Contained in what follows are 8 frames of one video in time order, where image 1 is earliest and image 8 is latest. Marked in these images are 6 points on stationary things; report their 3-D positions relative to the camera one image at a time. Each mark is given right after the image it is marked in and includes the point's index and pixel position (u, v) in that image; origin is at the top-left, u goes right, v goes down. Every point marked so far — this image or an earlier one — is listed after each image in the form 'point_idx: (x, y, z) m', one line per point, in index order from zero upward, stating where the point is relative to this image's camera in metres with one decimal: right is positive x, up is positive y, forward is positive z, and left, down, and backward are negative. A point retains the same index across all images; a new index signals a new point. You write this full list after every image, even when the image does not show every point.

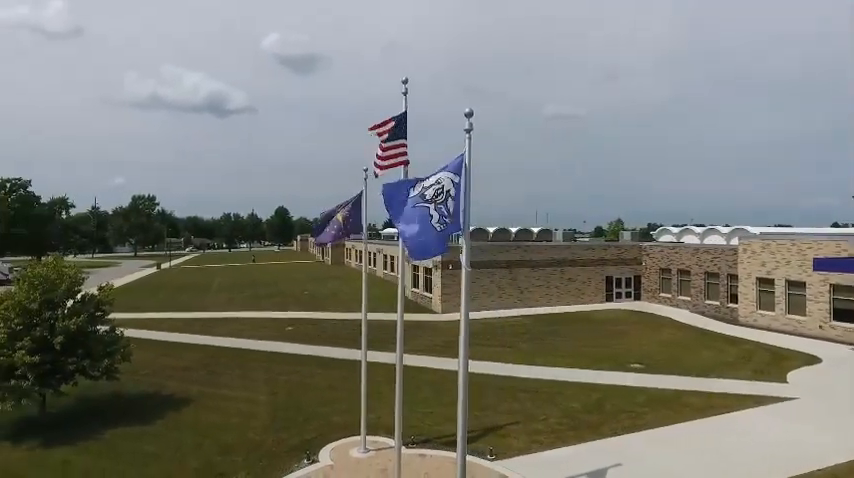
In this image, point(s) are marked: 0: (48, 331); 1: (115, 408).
0: (-10.4, -2.5, +14.4) m
1: (-9.7, -5.2, +16.2) m
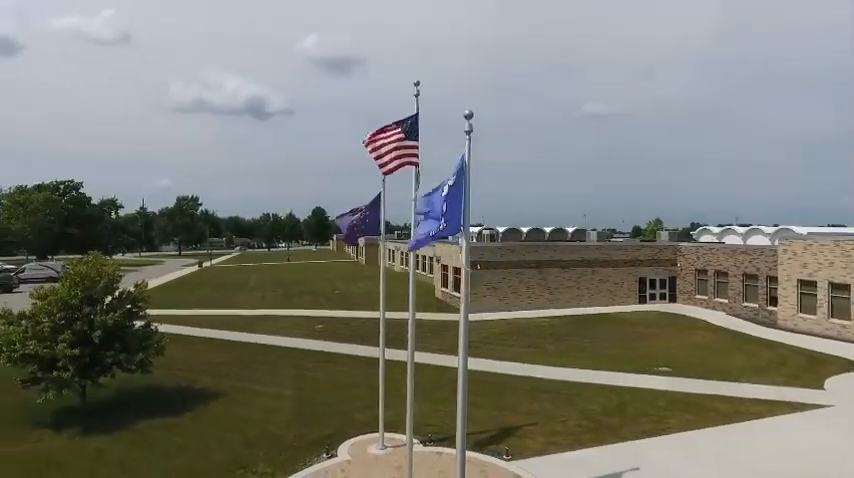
0: (-9.8, -2.5, +15.2) m
1: (-9.0, -5.2, +17.0) m
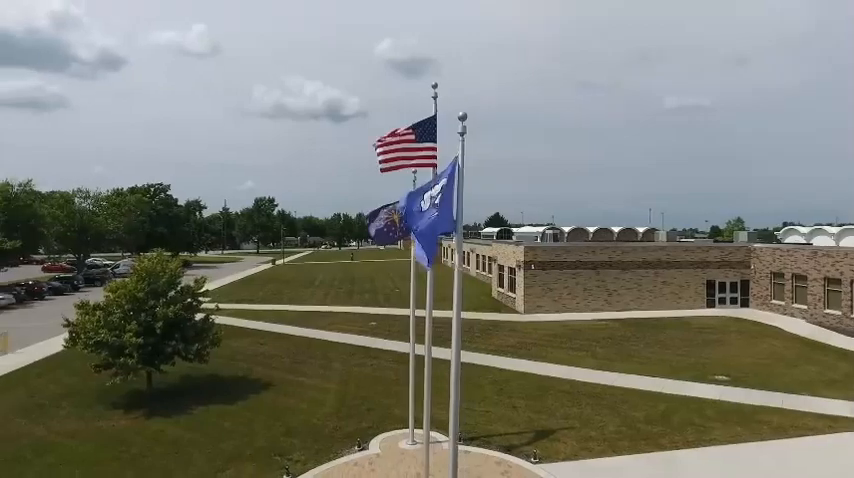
0: (-8.7, -2.5, +16.6) m
1: (-7.7, -5.2, +18.3) m
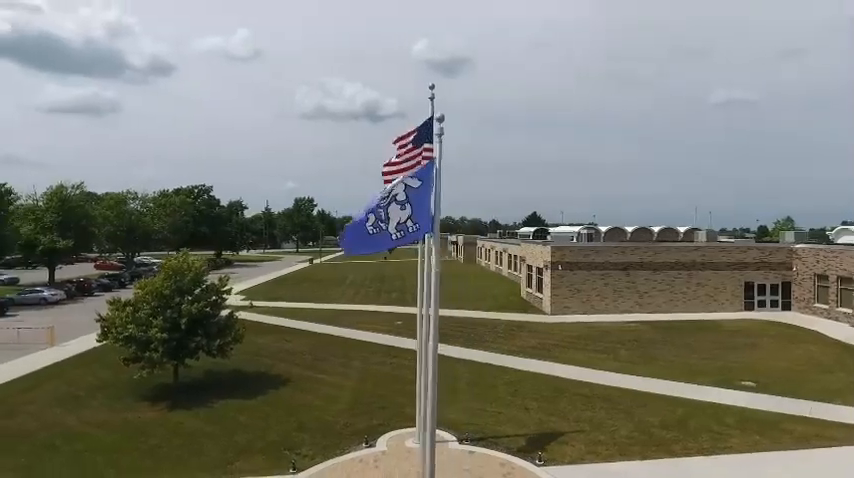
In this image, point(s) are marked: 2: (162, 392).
0: (-8.2, -2.4, +17.3) m
1: (-7.1, -5.1, +18.9) m
2: (-8.9, -5.1, +17.7) m
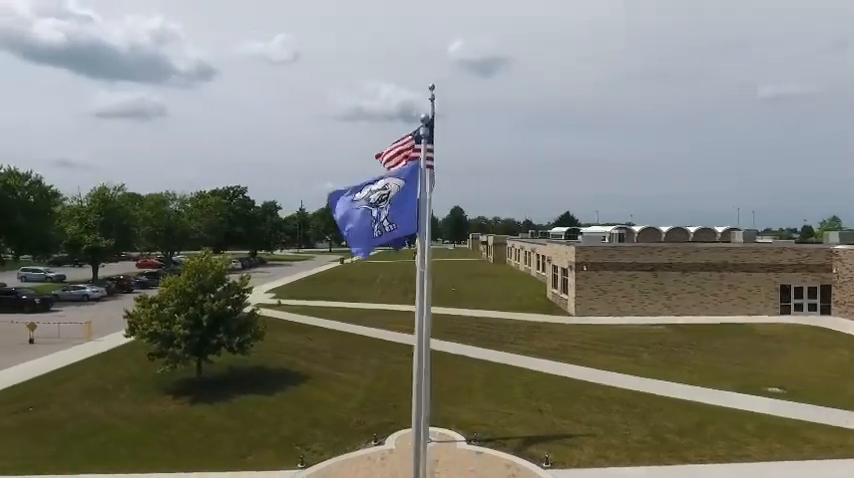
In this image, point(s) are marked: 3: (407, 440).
0: (-7.8, -2.4, +17.9) m
1: (-6.5, -5.1, +19.4) m
2: (-8.4, -5.1, +18.4) m
3: (-0.5, -5.2, +13.5) m
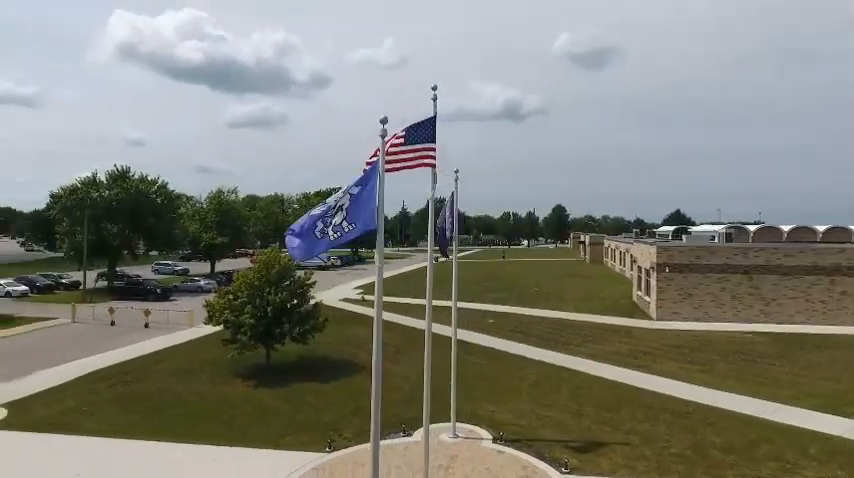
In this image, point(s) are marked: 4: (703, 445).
0: (-6.0, -2.3, +19.5) m
1: (-4.5, -5.0, +20.7) m
2: (-6.6, -5.0, +20.1) m
3: (+0.2, -5.1, +13.7) m
4: (+6.7, -4.9, +12.6) m
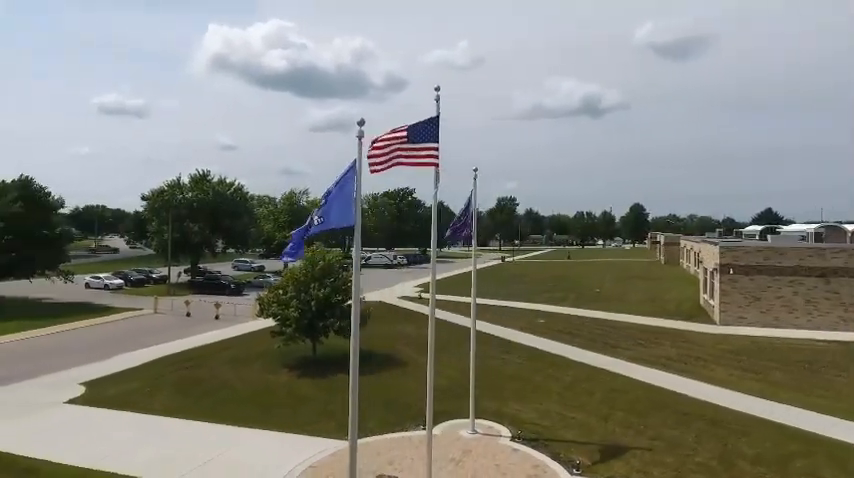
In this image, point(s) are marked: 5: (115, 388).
0: (-4.6, -2.3, +20.6) m
1: (-2.9, -5.0, +21.6) m
2: (-5.1, -4.9, +21.2) m
3: (+0.7, -5.0, +14.0) m
4: (+6.9, -4.9, +11.9) m
5: (-11.1, -5.3, +18.7) m
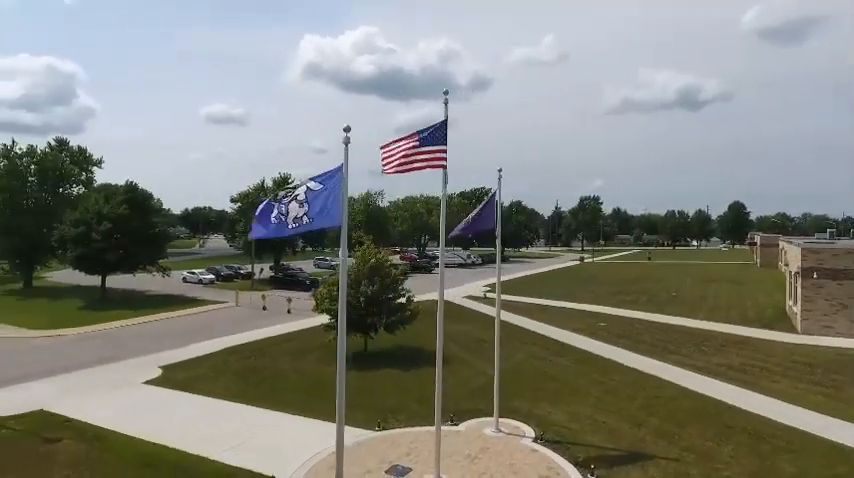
0: (-2.8, -2.2, +21.5) m
1: (-1.0, -4.9, +22.2) m
2: (-3.2, -4.9, +22.2) m
3: (+1.4, -5.0, +14.1) m
4: (+7.2, -4.9, +11.1) m
5: (-9.5, -5.2, +20.7) m
